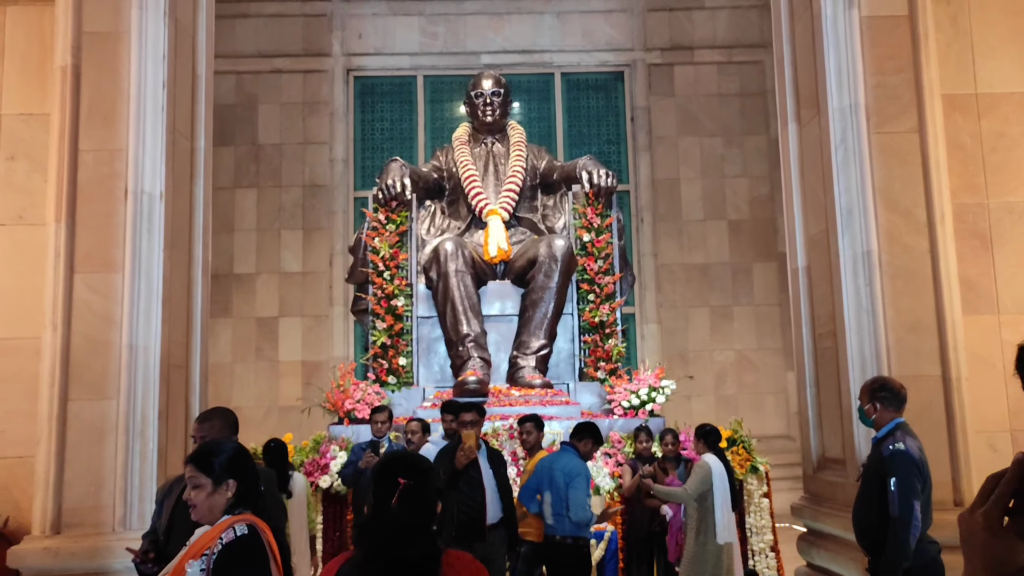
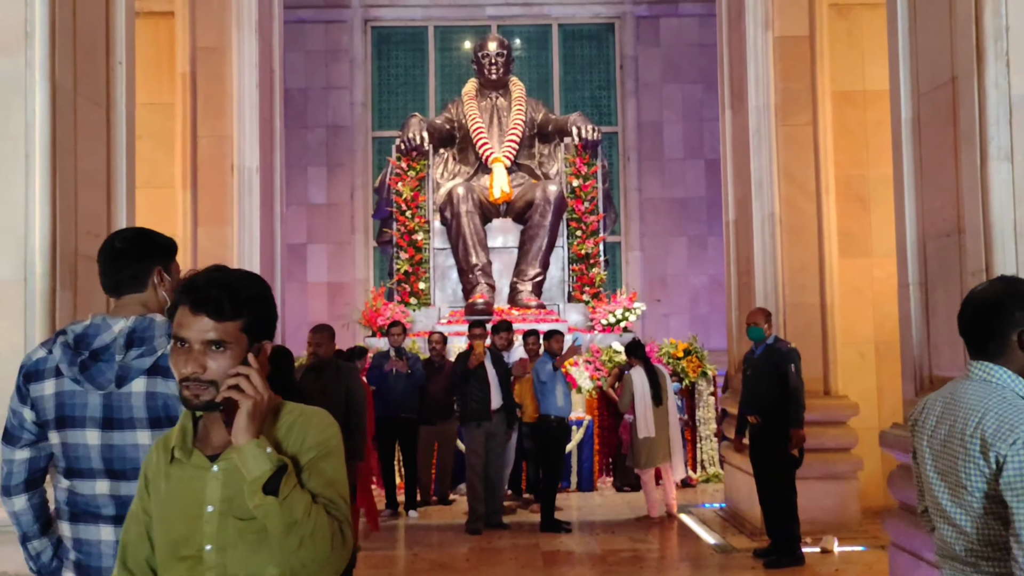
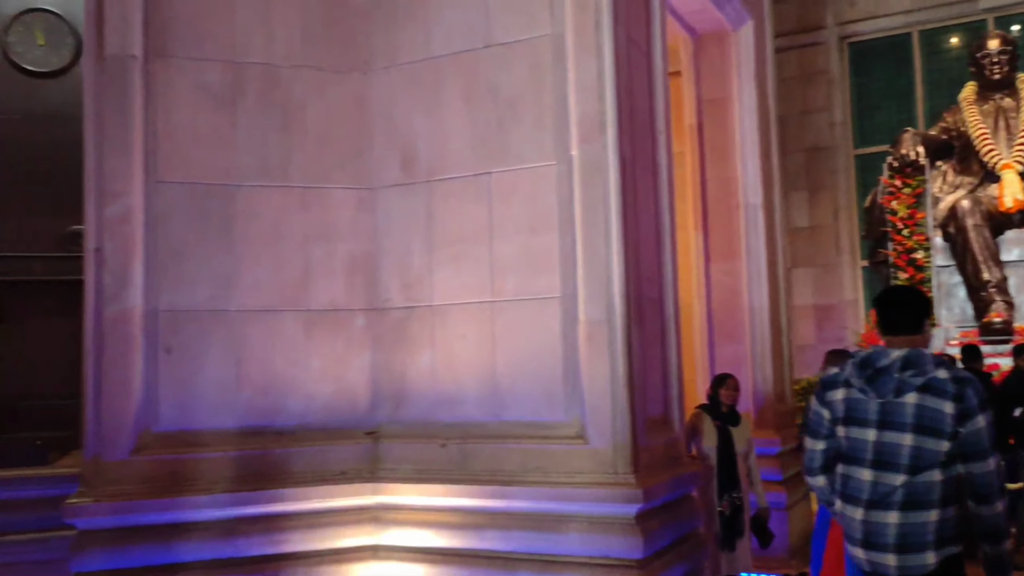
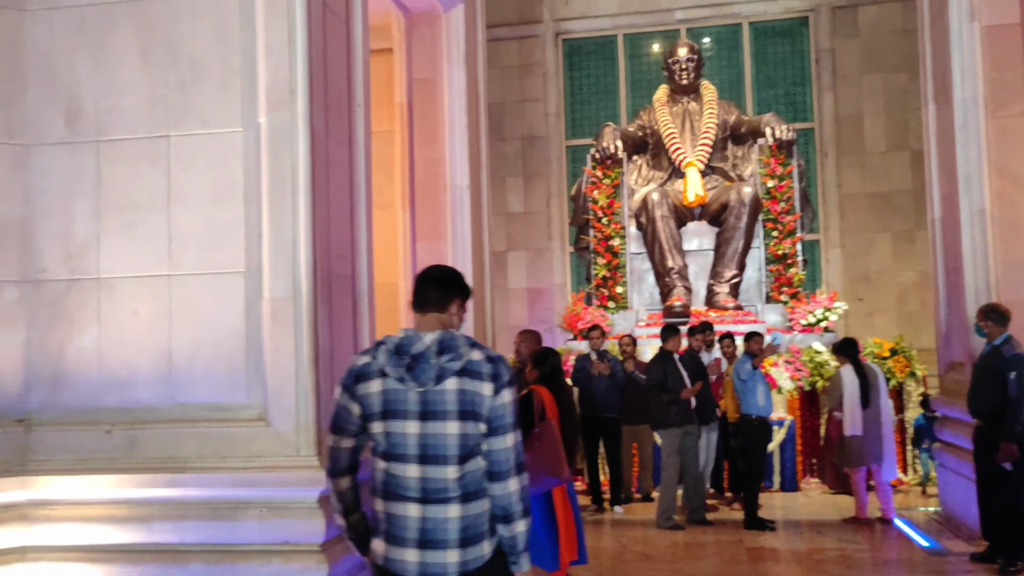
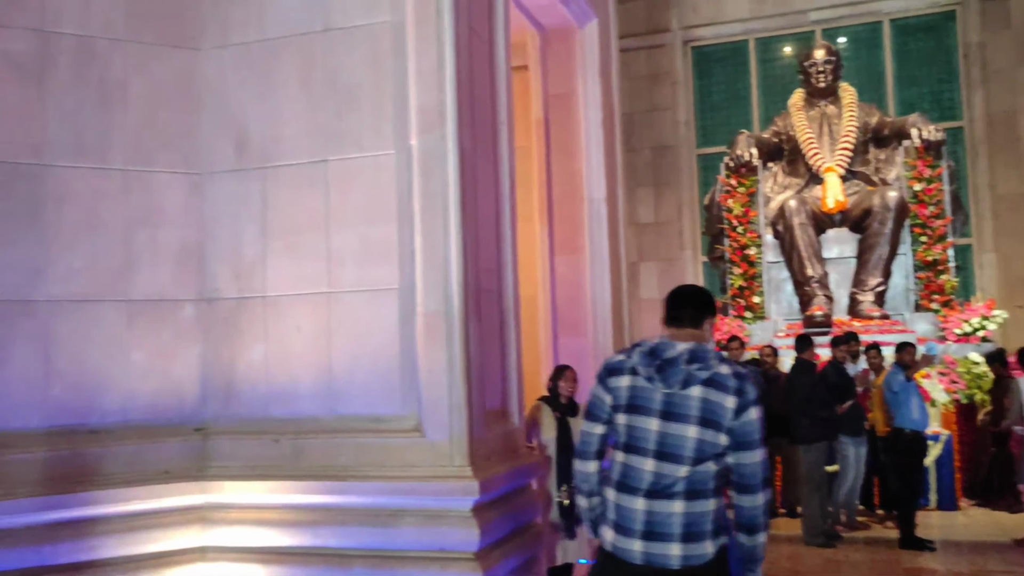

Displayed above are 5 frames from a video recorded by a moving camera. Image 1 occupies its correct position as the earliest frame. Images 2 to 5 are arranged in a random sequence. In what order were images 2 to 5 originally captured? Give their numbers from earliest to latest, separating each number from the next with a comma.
2, 4, 5, 3
